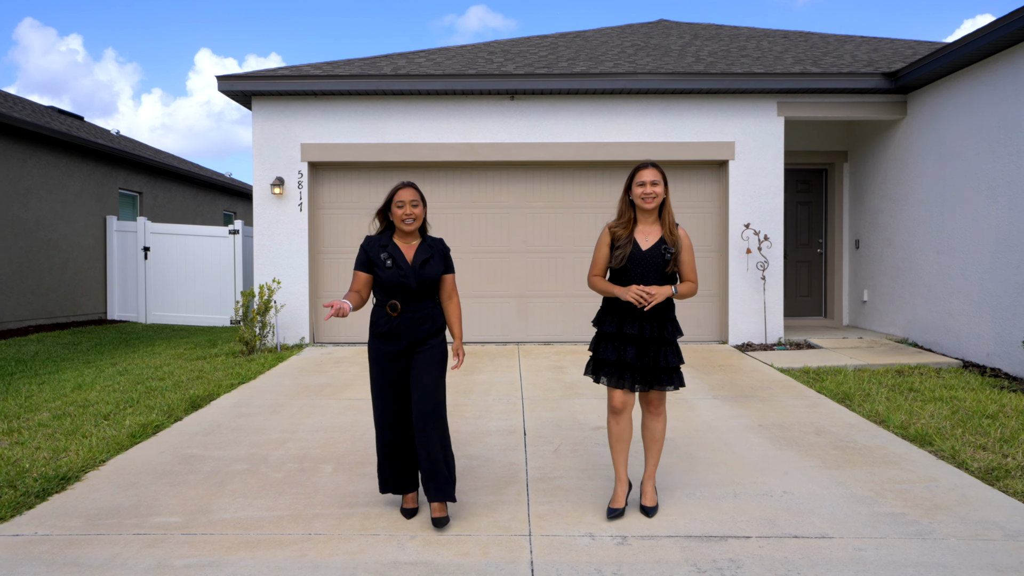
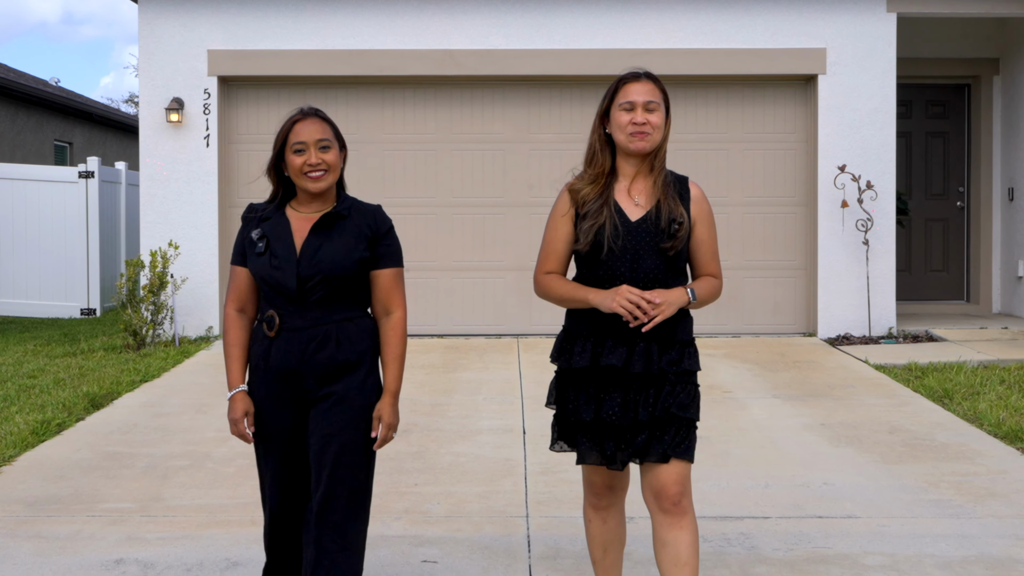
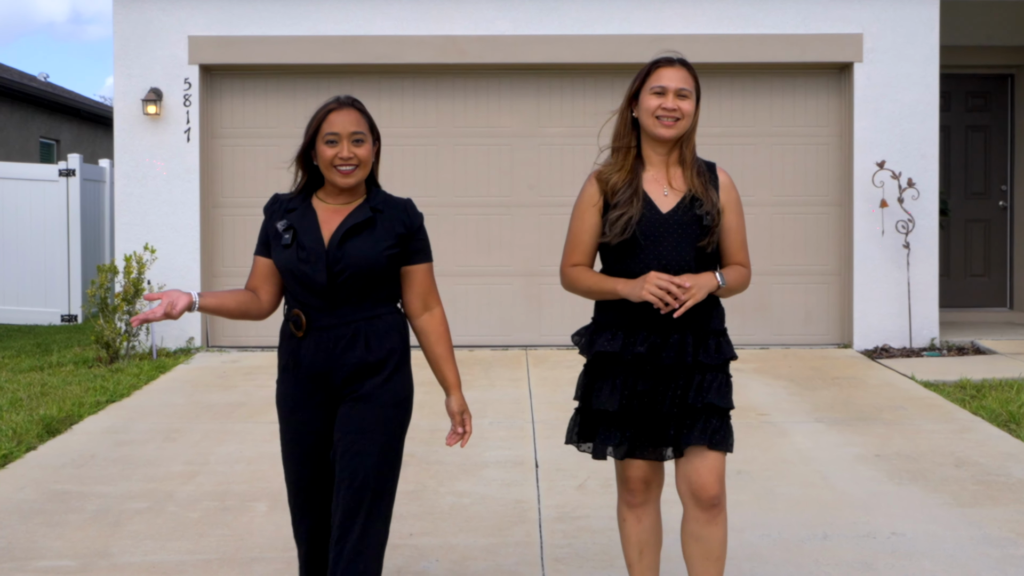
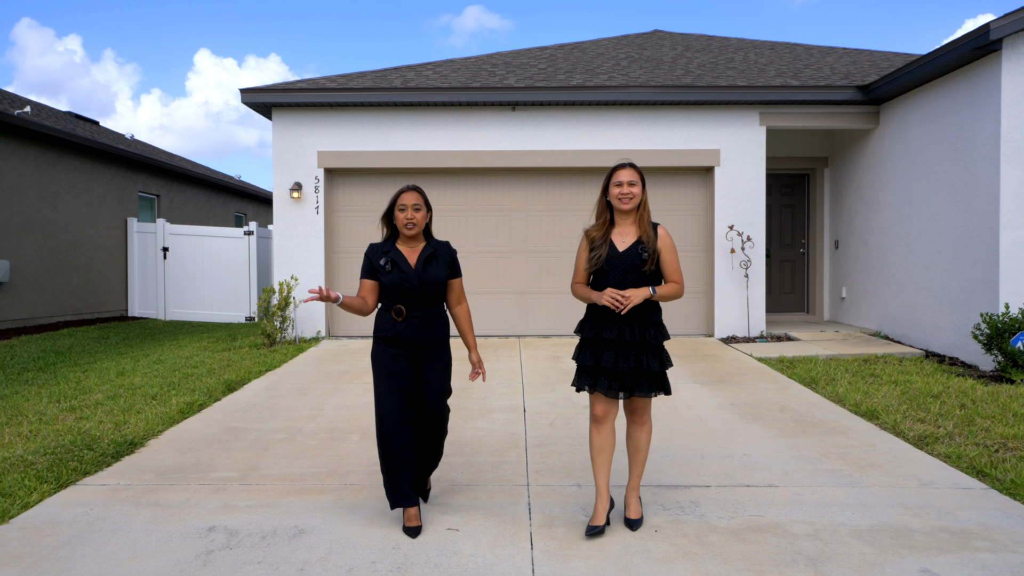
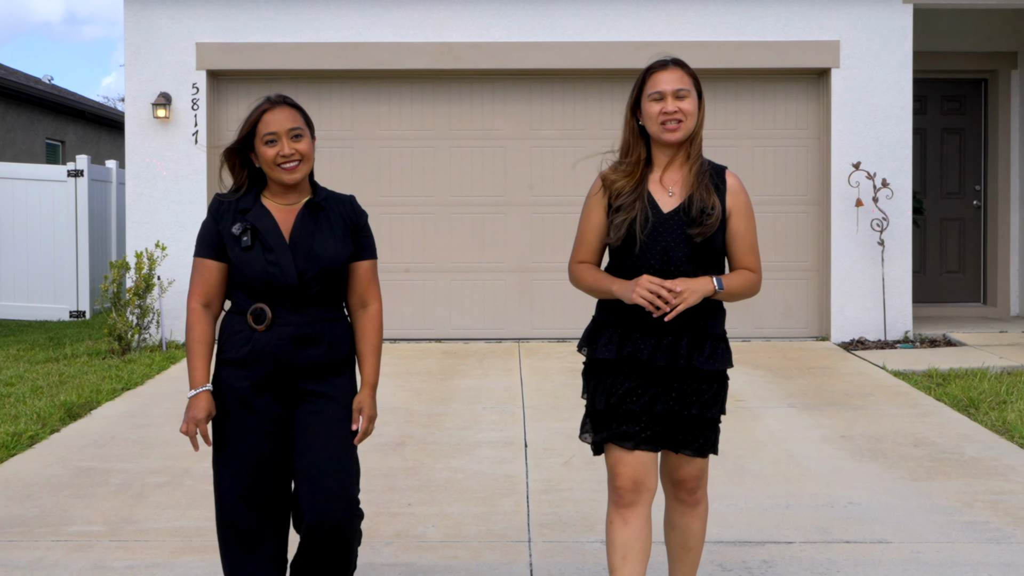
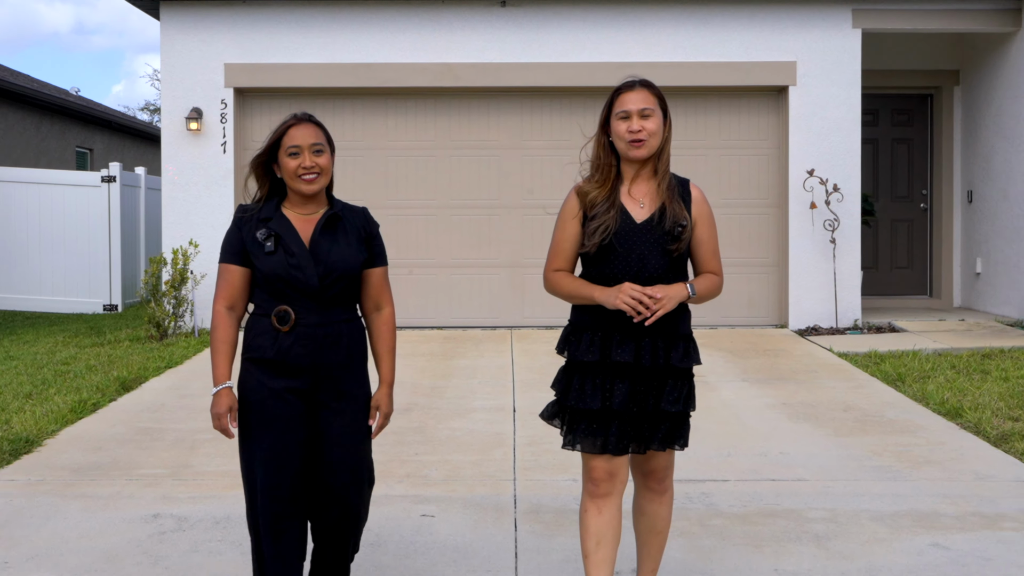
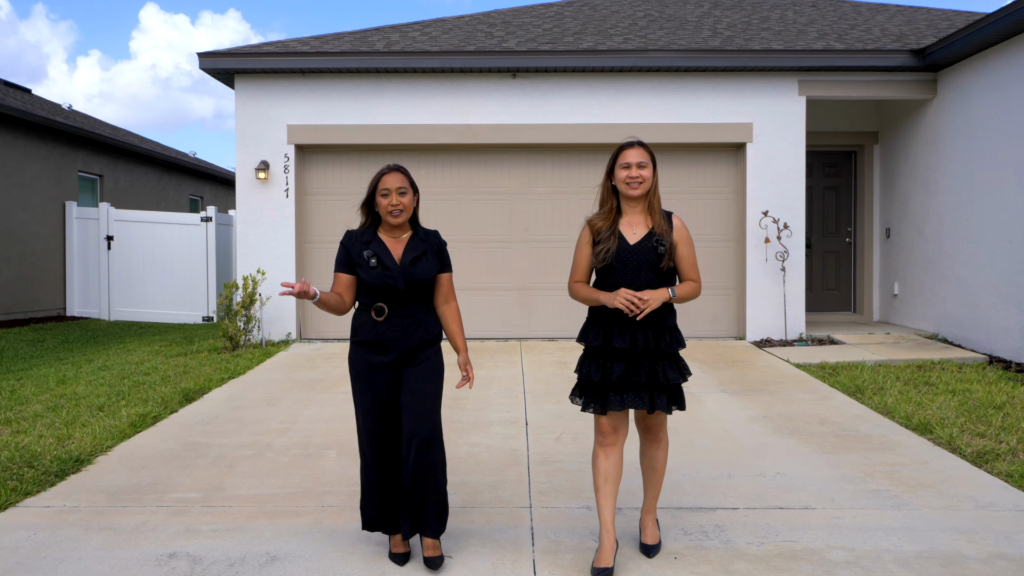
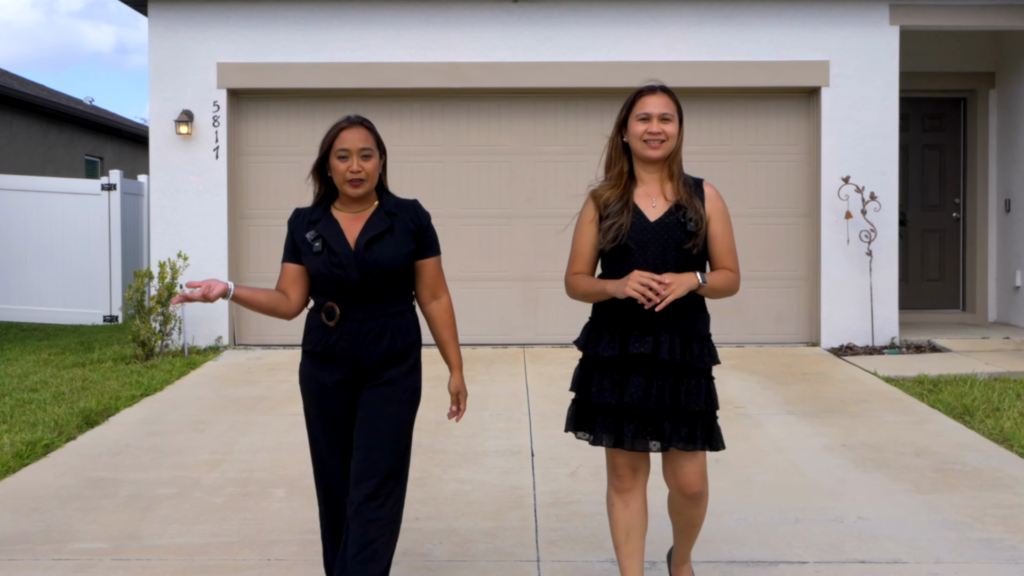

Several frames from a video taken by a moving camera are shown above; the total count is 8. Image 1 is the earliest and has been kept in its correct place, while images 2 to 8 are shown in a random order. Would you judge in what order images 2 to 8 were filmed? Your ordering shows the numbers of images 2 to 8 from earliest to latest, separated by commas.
4, 7, 8, 3, 5, 2, 6
